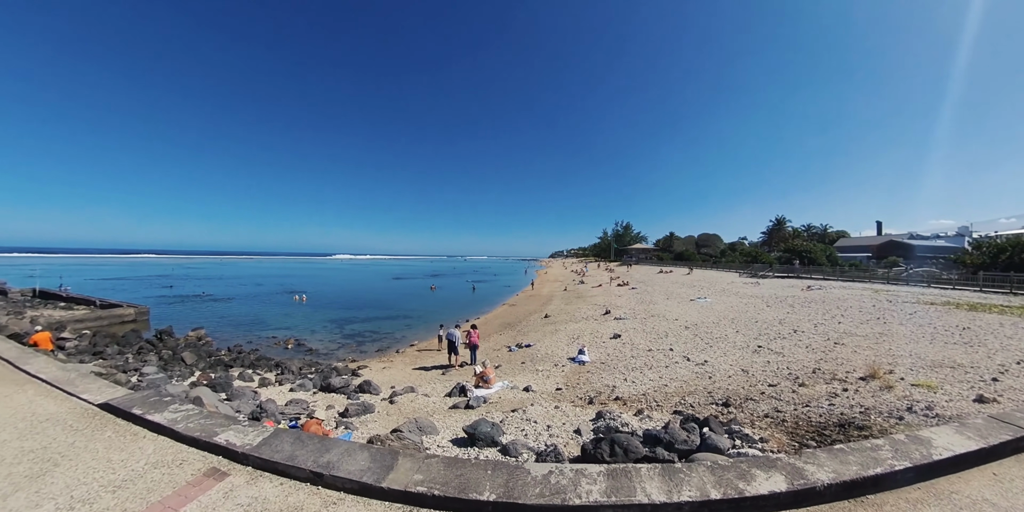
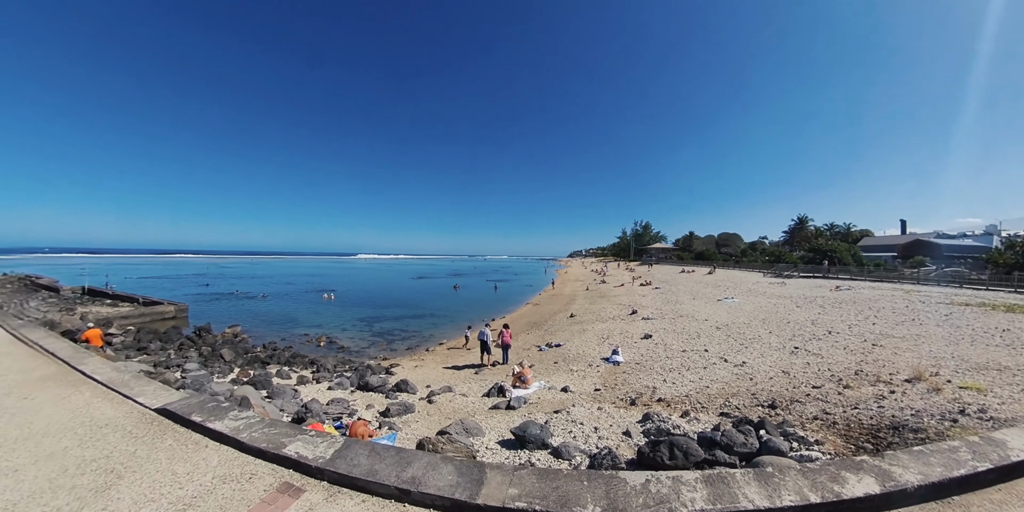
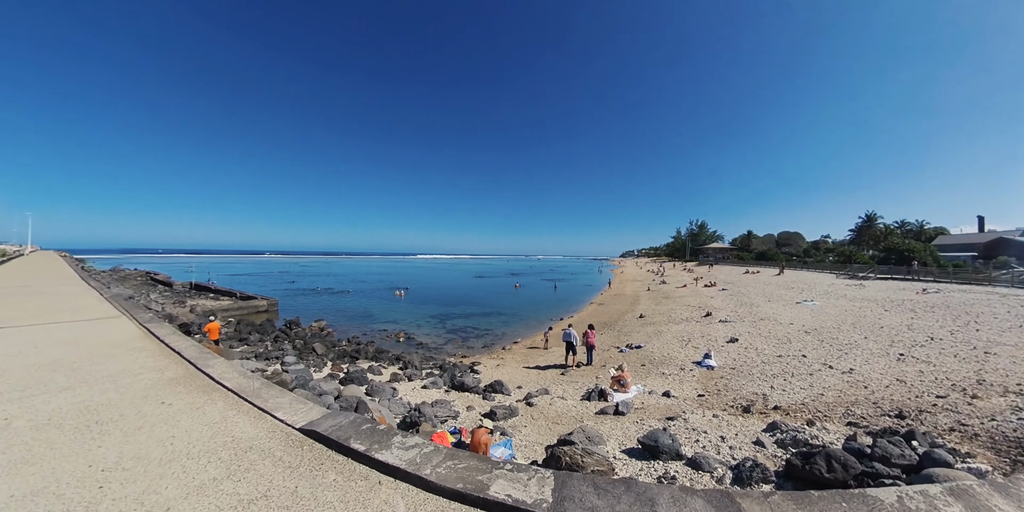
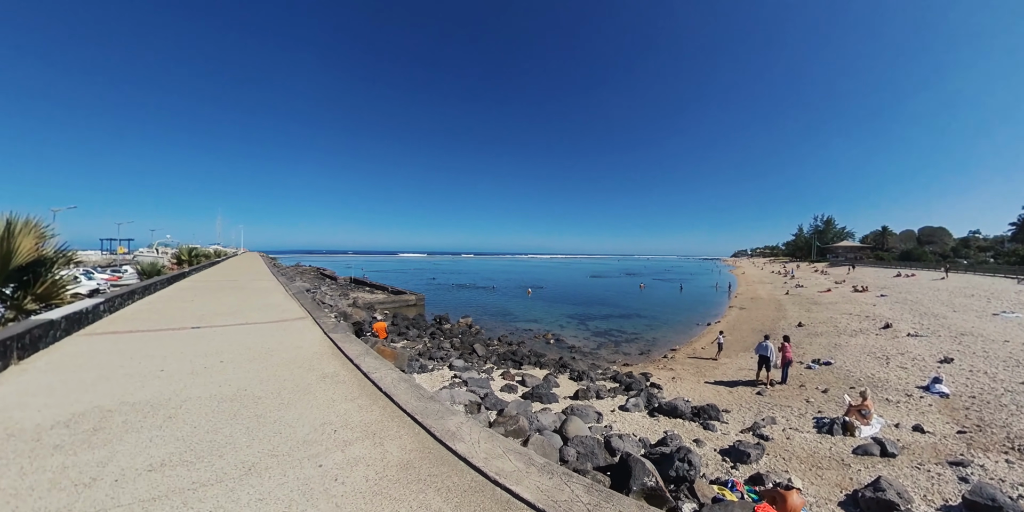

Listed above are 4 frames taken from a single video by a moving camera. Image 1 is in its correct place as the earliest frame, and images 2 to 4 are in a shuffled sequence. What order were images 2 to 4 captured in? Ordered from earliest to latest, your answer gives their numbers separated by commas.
2, 3, 4
